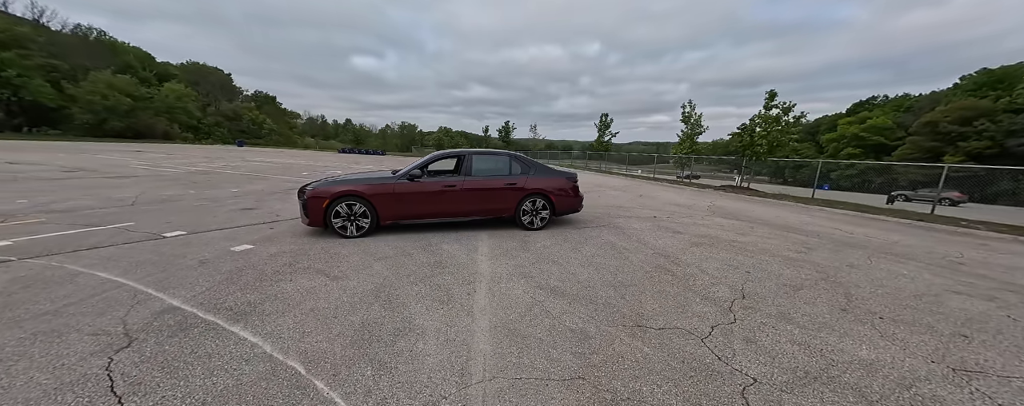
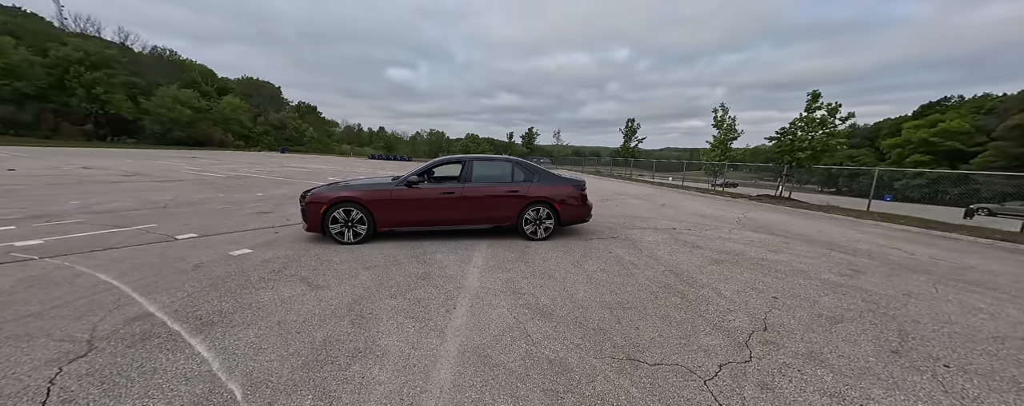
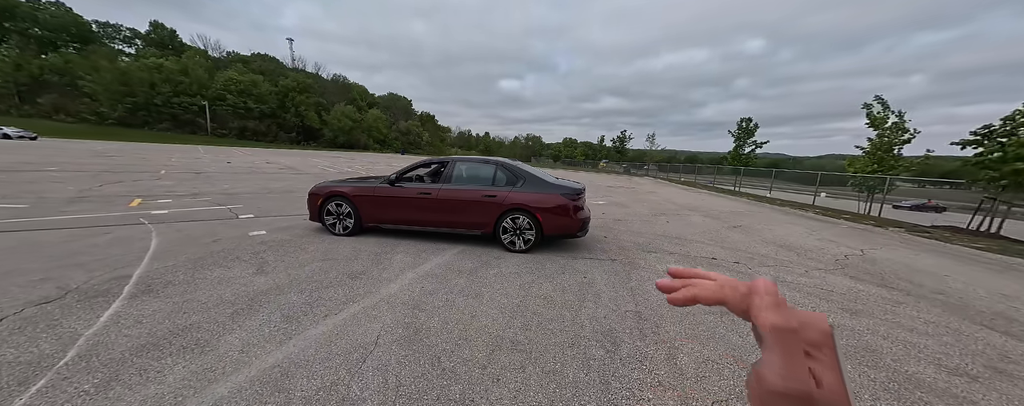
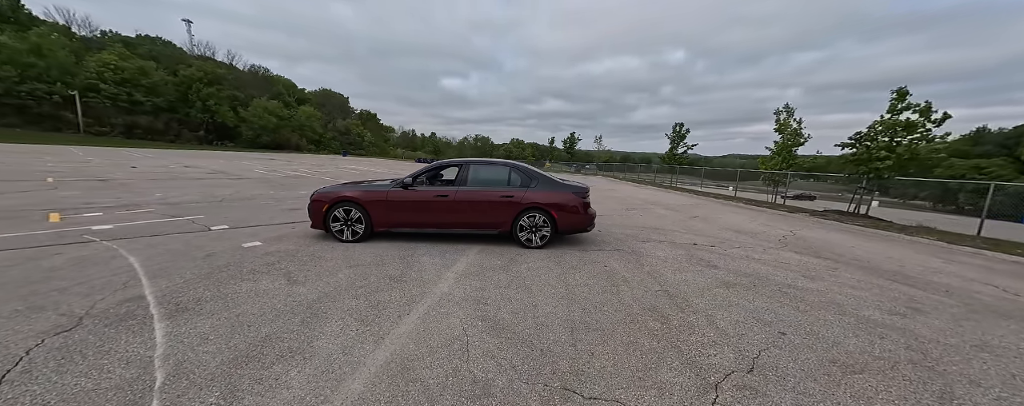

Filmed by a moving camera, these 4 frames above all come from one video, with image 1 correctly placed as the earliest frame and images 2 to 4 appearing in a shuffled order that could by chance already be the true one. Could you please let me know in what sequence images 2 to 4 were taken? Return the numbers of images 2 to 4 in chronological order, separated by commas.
2, 4, 3
